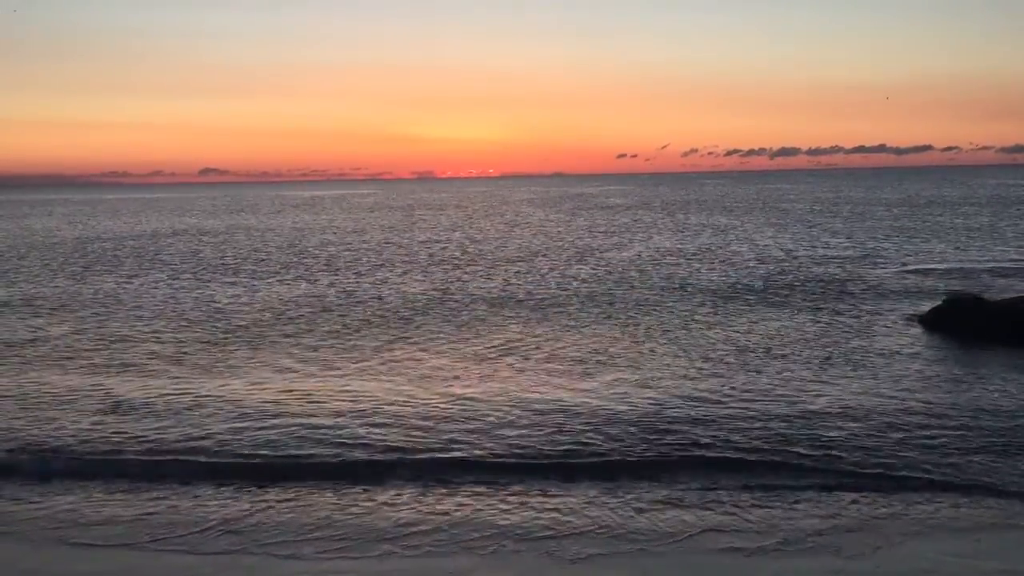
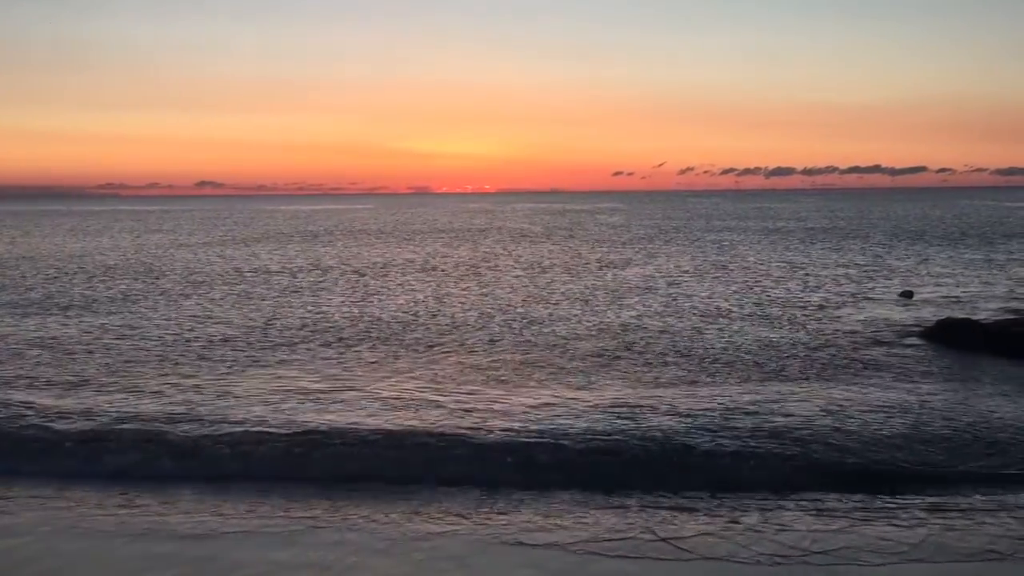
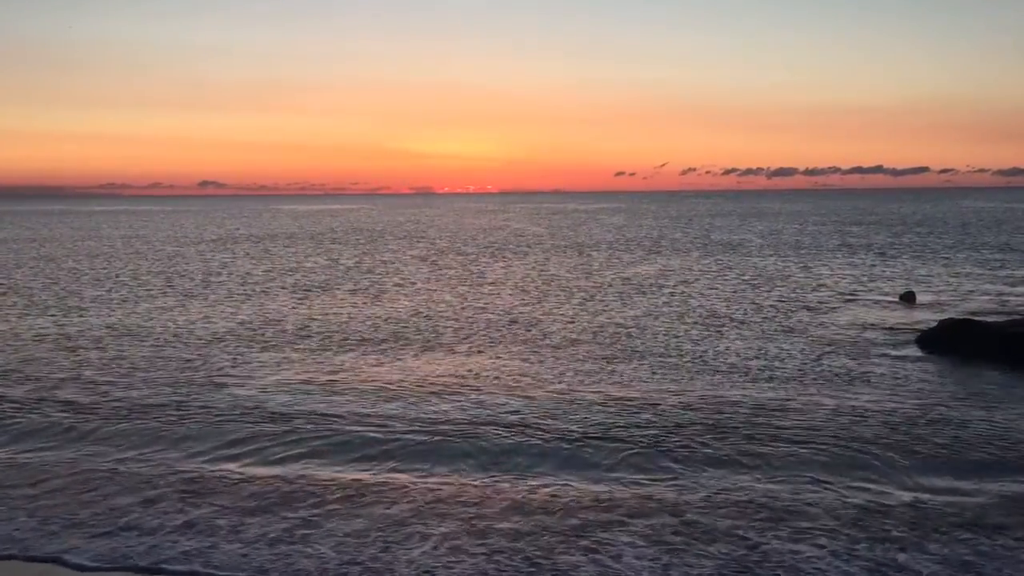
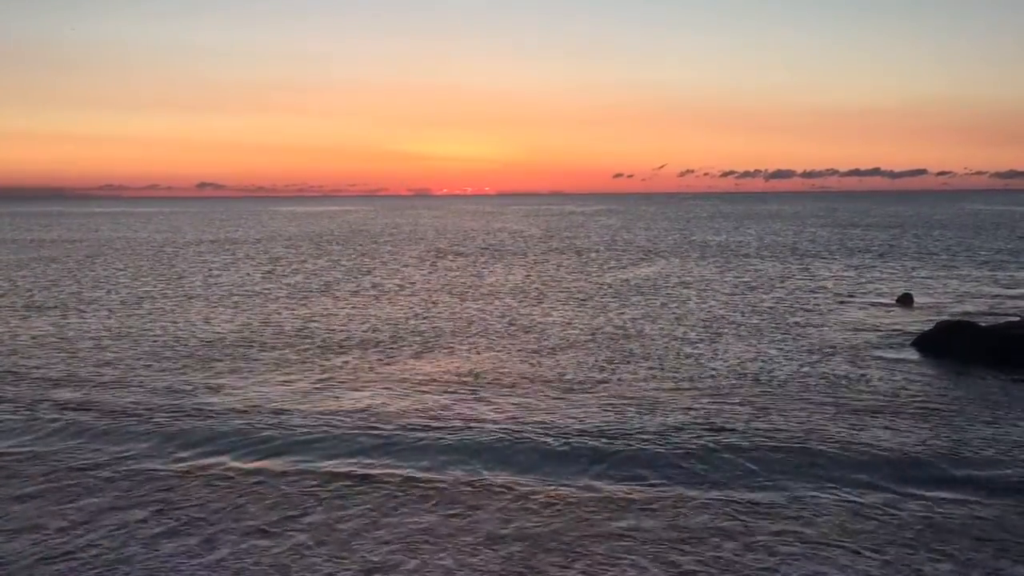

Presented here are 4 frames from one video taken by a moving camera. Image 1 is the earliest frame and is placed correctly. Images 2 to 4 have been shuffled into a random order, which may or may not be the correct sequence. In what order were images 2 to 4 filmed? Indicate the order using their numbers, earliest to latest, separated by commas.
2, 3, 4
